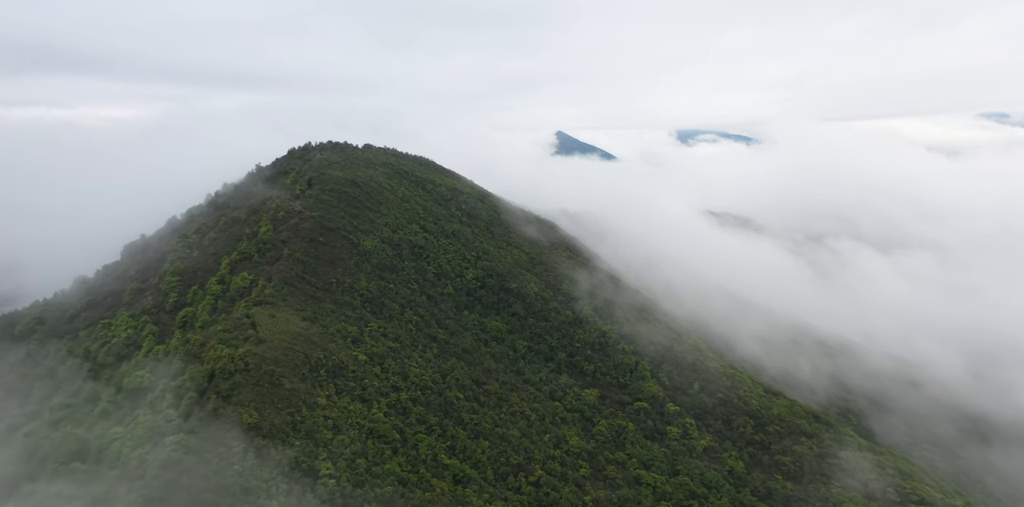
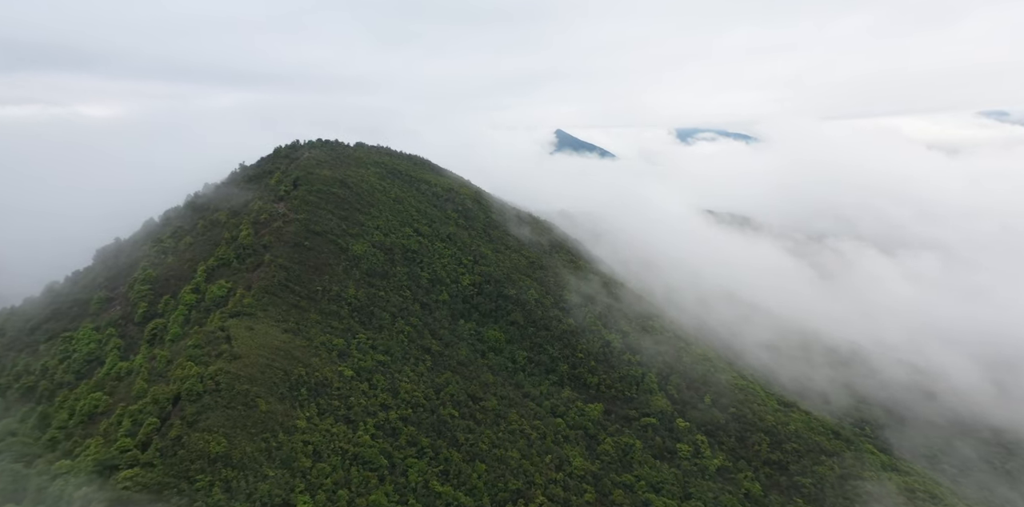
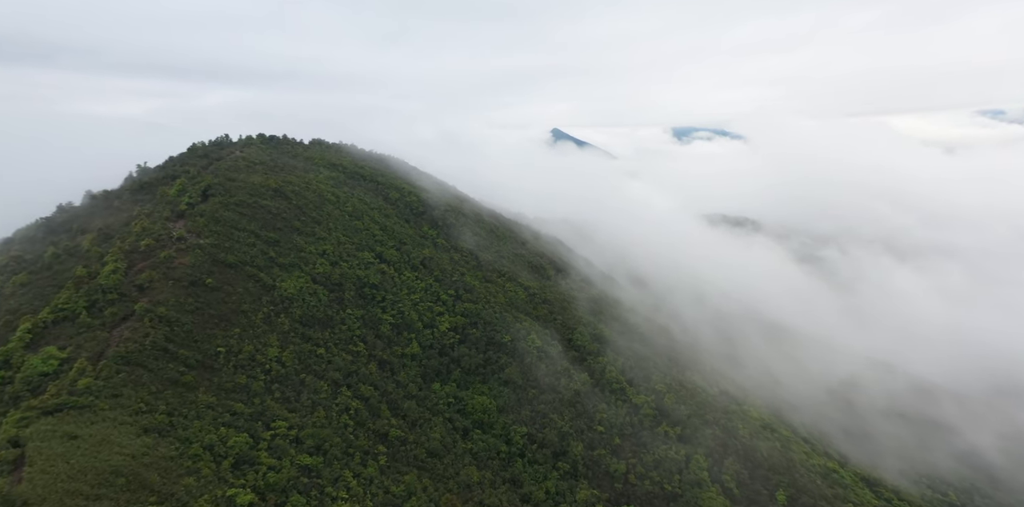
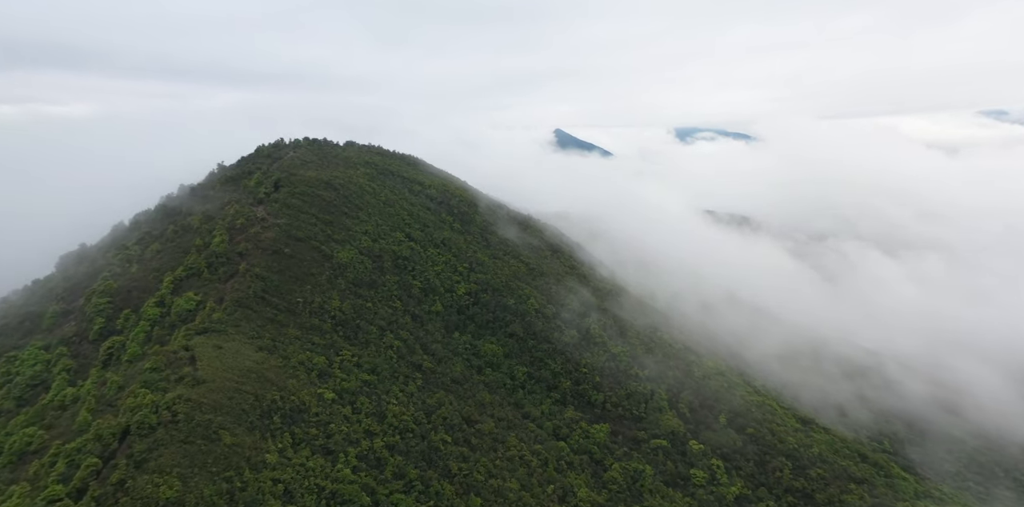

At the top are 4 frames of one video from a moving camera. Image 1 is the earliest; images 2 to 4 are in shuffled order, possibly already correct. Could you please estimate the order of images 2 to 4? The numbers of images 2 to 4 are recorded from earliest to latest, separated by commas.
2, 4, 3
